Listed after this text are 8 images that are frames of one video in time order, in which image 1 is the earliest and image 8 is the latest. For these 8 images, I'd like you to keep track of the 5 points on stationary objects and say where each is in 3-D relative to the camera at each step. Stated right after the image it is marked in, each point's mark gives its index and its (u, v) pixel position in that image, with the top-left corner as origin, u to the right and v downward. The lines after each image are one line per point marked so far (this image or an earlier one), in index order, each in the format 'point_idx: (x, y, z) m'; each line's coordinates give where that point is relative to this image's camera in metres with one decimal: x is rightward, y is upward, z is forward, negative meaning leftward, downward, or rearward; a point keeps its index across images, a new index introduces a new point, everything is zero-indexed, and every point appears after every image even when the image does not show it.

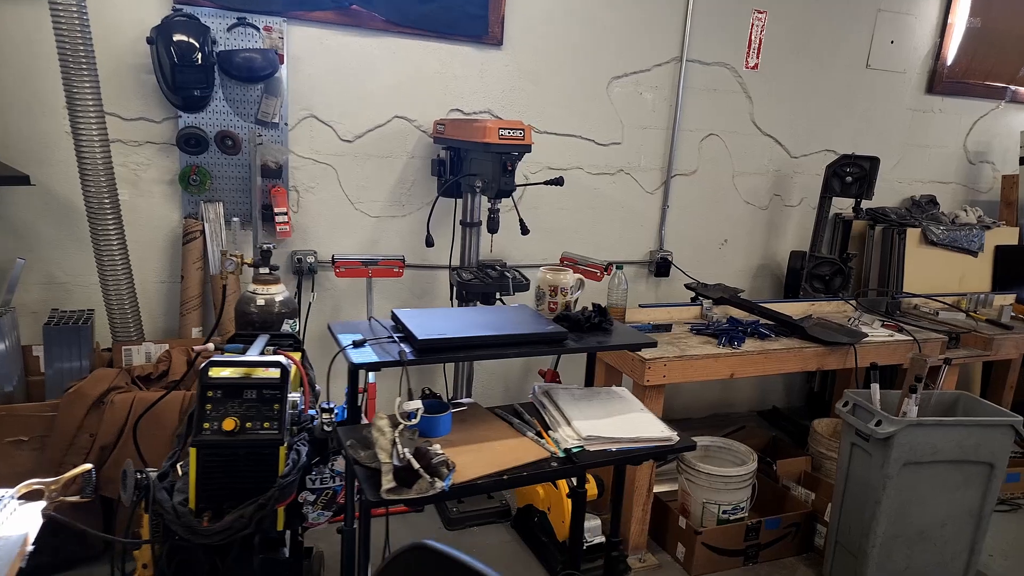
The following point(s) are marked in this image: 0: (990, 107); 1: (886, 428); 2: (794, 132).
0: (+2.5, +0.9, +3.4) m
1: (+1.0, -0.4, +1.8) m
2: (+1.3, +0.7, +3.0) m
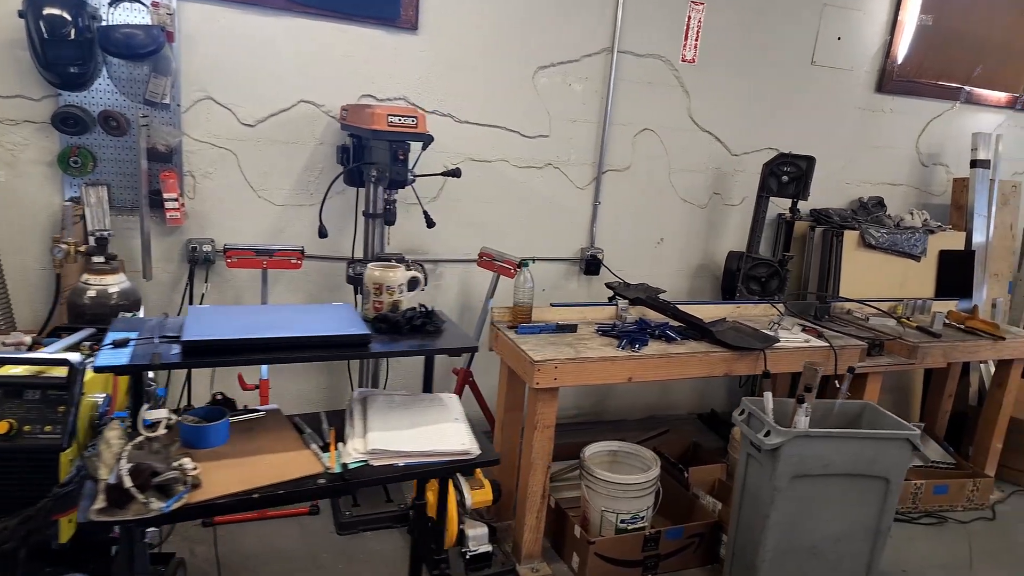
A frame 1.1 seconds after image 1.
0: (+2.2, +0.9, +3.3) m
1: (+0.7, -0.4, +1.8) m
2: (+1.0, +0.7, +2.9) m
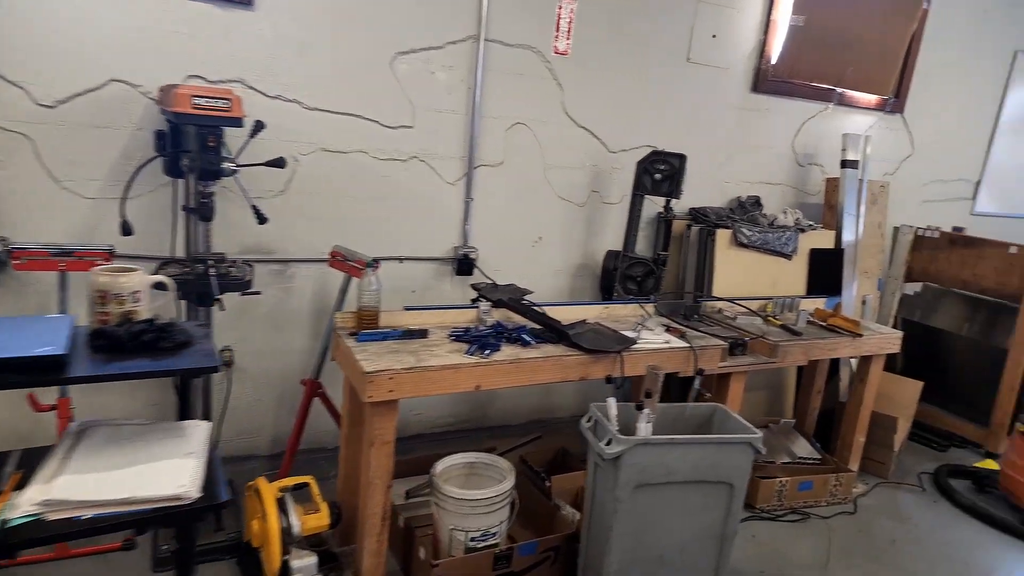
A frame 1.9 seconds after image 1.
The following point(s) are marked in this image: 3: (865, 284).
0: (+1.6, +0.9, +3.3) m
1: (+0.3, -0.4, +1.7) m
2: (+0.4, +0.7, +2.8) m
3: (+1.9, 0.0, +3.4) m
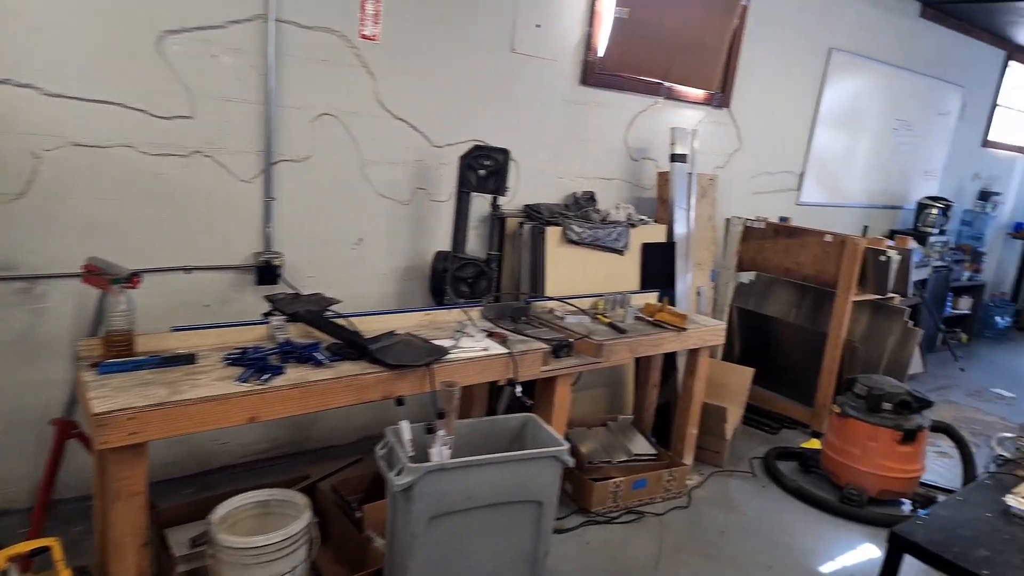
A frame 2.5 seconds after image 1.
0: (+0.7, +0.9, +3.3) m
1: (-0.2, -0.4, +1.5) m
2: (-0.3, +0.7, +2.6) m
3: (+1.0, +0.1, +3.5) m
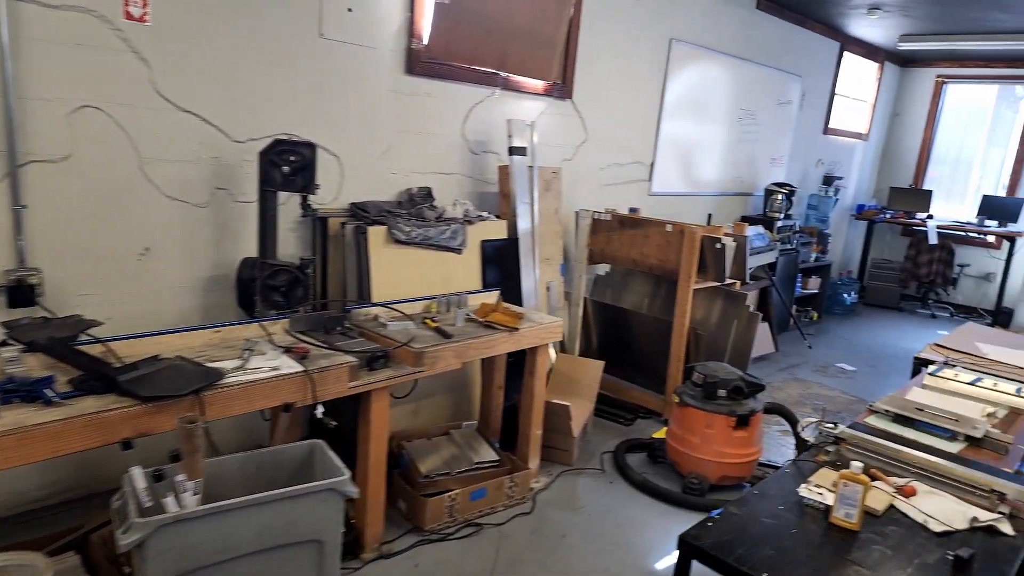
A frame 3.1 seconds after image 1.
0: (-0.1, +1.0, +3.2) m
1: (-0.7, -0.5, +1.2) m
2: (-1.0, +0.7, +2.4) m
3: (+0.2, +0.1, +3.4) m
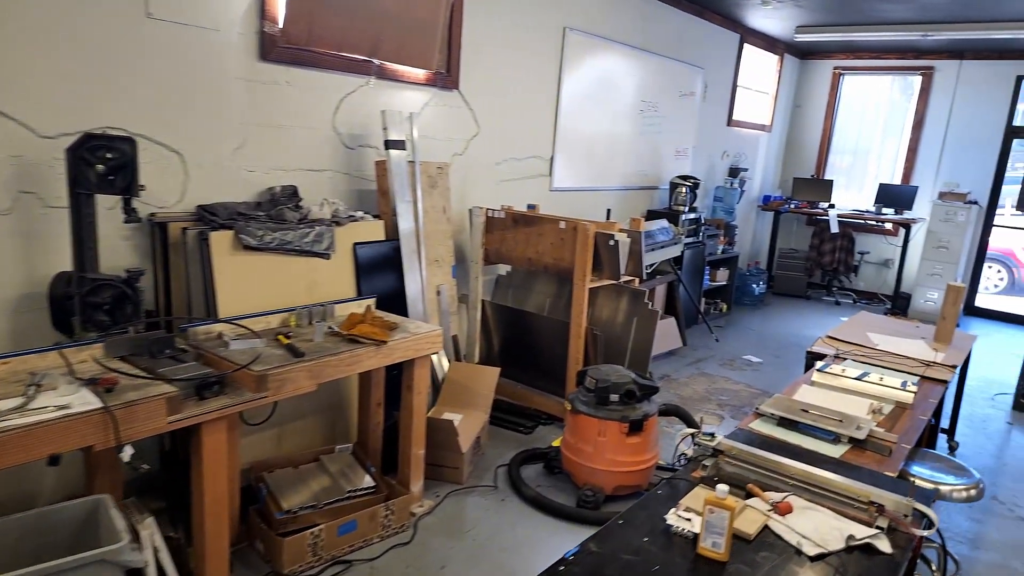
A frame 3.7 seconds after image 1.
0: (-0.7, +0.9, +2.9) m
1: (-1.1, -0.5, +0.9) m
2: (-1.5, +0.6, +2.0) m
3: (-0.4, +0.1, +3.2) m
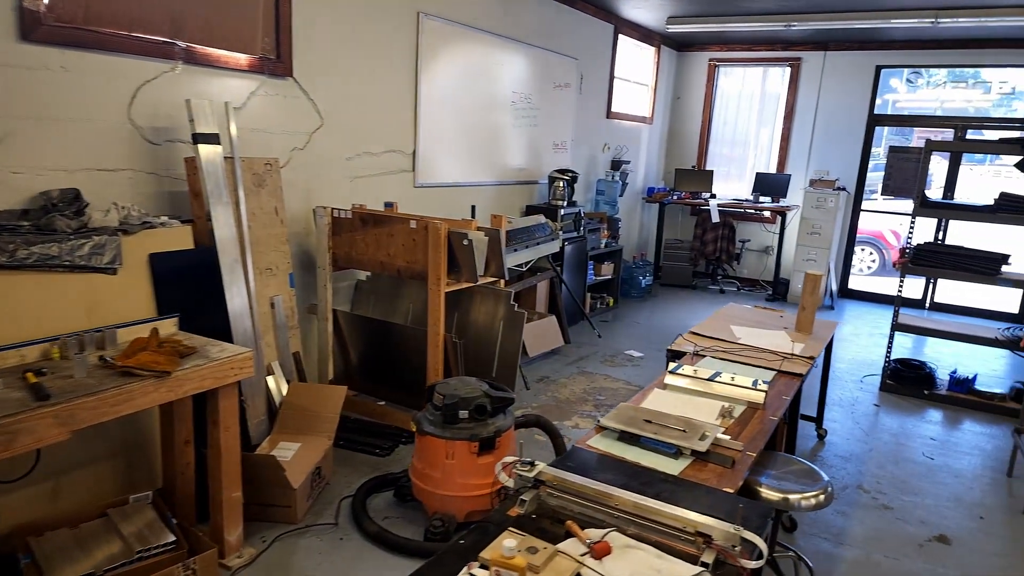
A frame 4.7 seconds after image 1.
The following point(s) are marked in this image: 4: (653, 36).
0: (-1.4, +0.9, +2.5) m
1: (-1.4, -0.6, +0.5) m
2: (-2.0, +0.5, +1.5) m
3: (-1.0, 0.0, +2.8) m
4: (+1.4, +2.4, +6.3) m
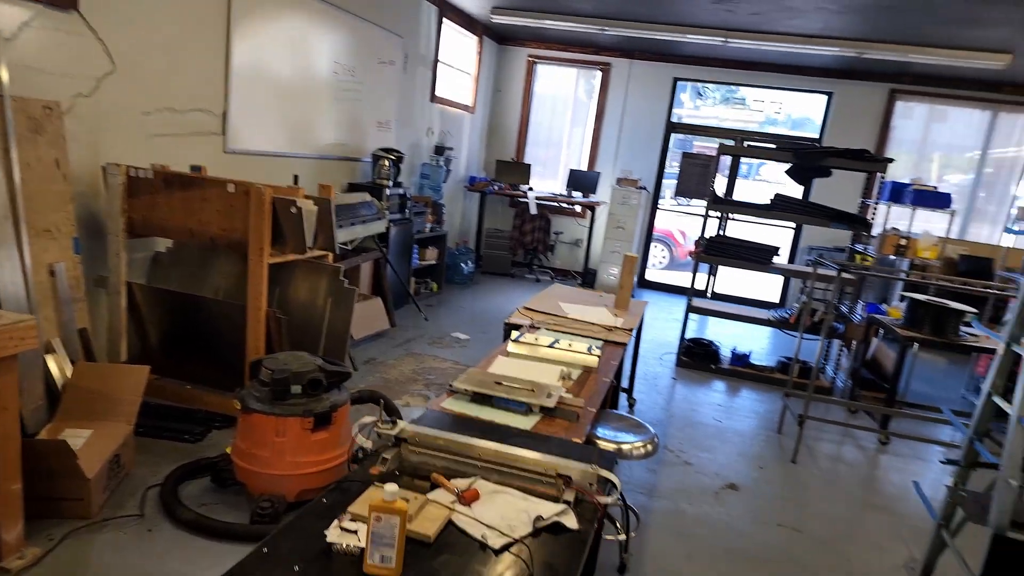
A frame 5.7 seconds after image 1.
0: (-1.9, +1.0, +2.0) m
1: (-1.4, -0.5, +0.1) m
2: (-2.3, +0.6, +0.9) m
3: (-1.7, +0.2, +2.4) m
4: (-0.3, +2.6, +6.5) m
